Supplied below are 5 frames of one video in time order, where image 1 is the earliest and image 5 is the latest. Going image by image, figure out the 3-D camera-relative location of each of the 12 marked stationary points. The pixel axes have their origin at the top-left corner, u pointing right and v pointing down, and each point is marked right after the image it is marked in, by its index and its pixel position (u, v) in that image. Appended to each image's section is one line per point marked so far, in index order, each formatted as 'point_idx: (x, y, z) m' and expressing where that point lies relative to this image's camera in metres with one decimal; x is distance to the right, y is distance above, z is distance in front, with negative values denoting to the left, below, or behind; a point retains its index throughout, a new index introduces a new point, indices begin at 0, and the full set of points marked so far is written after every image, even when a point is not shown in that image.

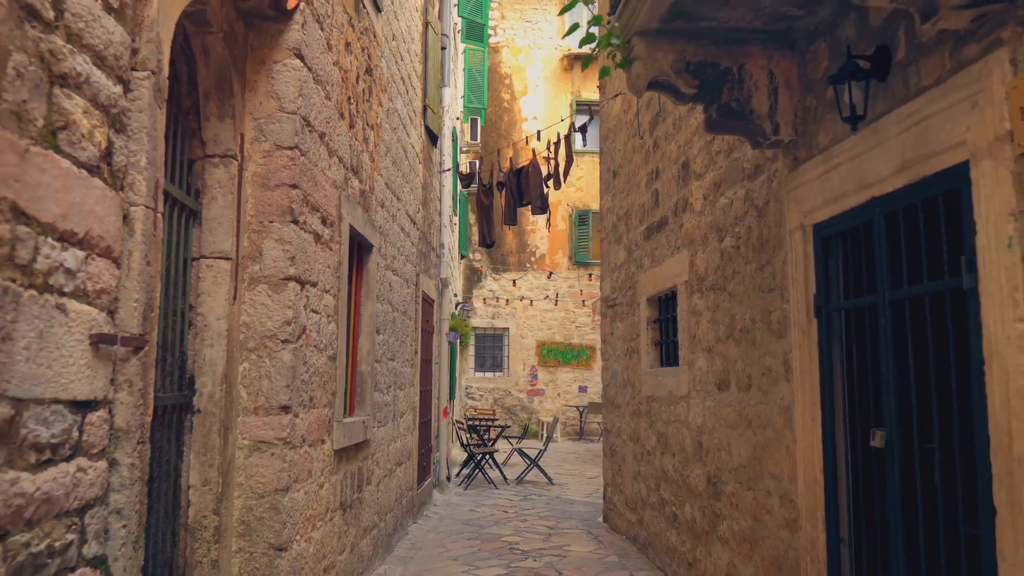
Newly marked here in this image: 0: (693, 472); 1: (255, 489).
0: (+0.9, -0.9, +4.7) m
1: (-0.9, -0.7, +3.4) m
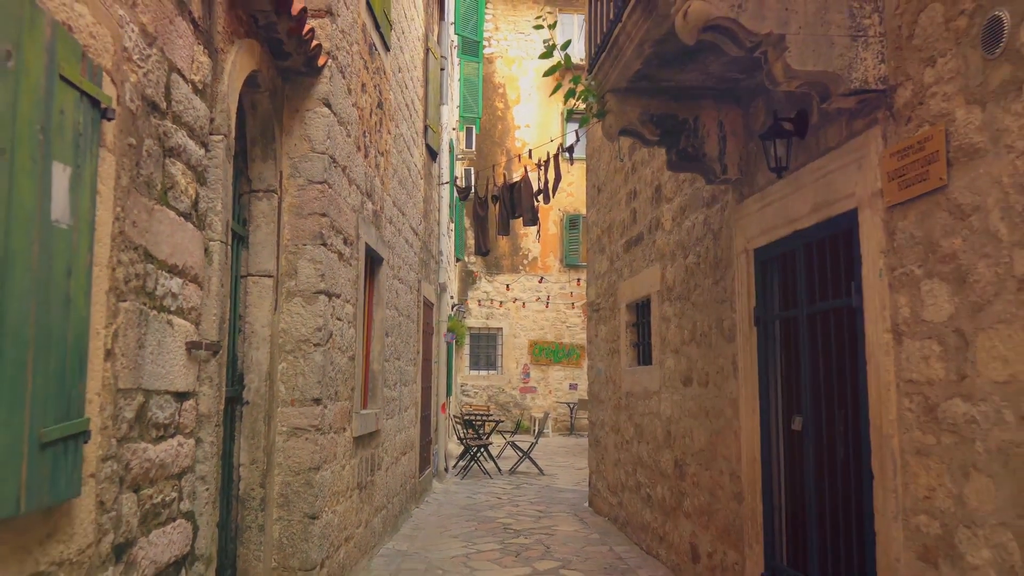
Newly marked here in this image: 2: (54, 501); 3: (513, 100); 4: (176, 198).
0: (+0.9, -1.0, +5.4) m
1: (-1.0, -0.8, +4.1) m
2: (-0.9, -0.4, +1.9) m
3: (0.0, +3.6, +17.9) m
4: (-1.0, +0.3, +2.8) m
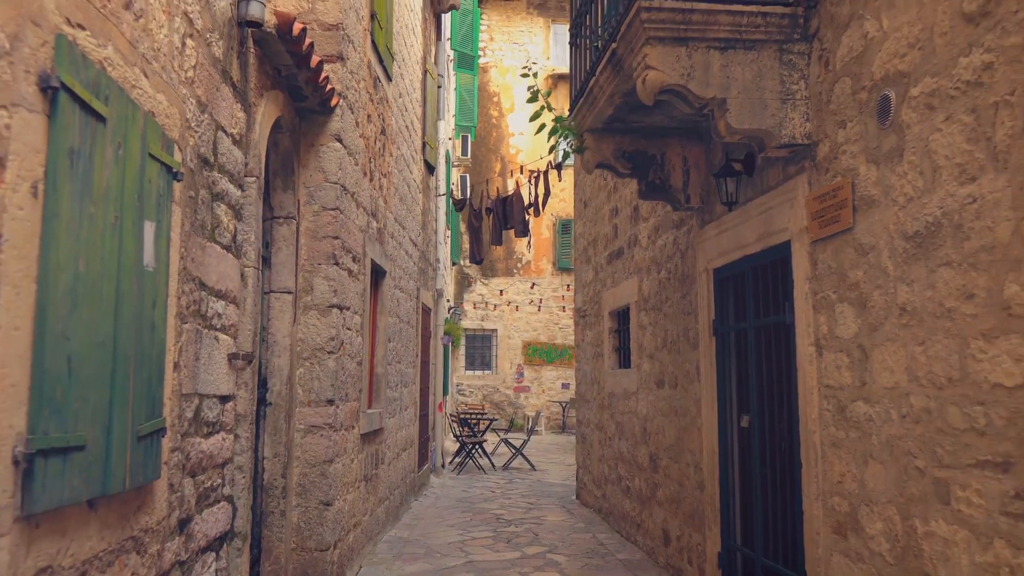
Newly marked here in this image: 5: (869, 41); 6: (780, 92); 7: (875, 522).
0: (+0.8, -1.0, +5.9) m
1: (-1.0, -0.9, +4.6) m
2: (-1.0, -0.5, +2.4) m
3: (-0.1, +3.6, +18.5) m
4: (-1.0, +0.2, +3.3) m
5: (+1.1, +0.8, +2.9) m
6: (+1.0, +0.7, +3.4) m
7: (+1.1, -0.7, +2.9) m
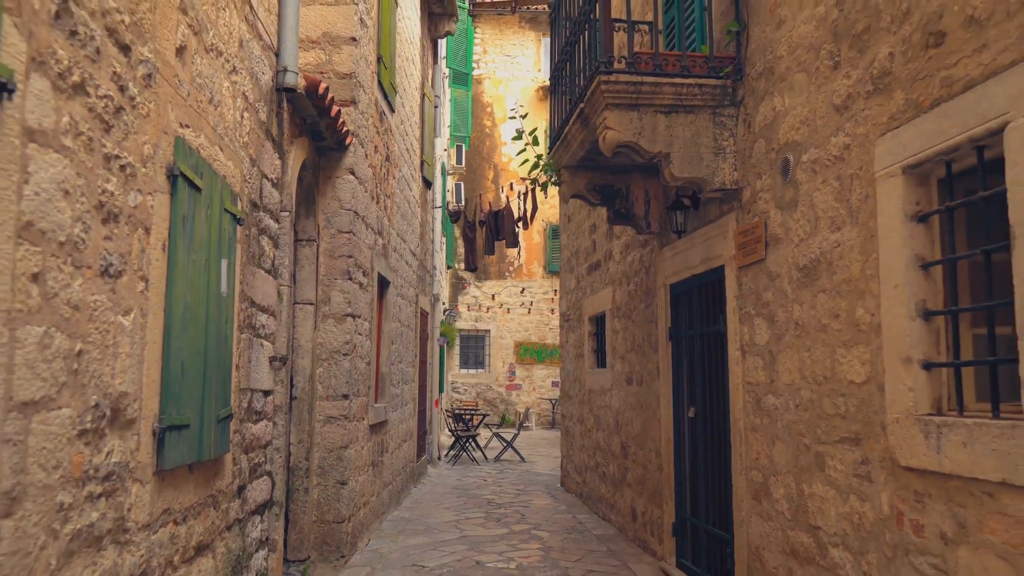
0: (+0.7, -1.1, +6.8) m
1: (-1.1, -0.9, +5.5) m
2: (-1.0, -0.6, +3.2) m
3: (-0.3, +3.5, +19.3) m
4: (-1.1, +0.1, +4.1) m
5: (+1.1, +0.7, +3.8) m
6: (+0.9, +0.6, +4.2) m
7: (+1.1, -0.8, +3.7) m
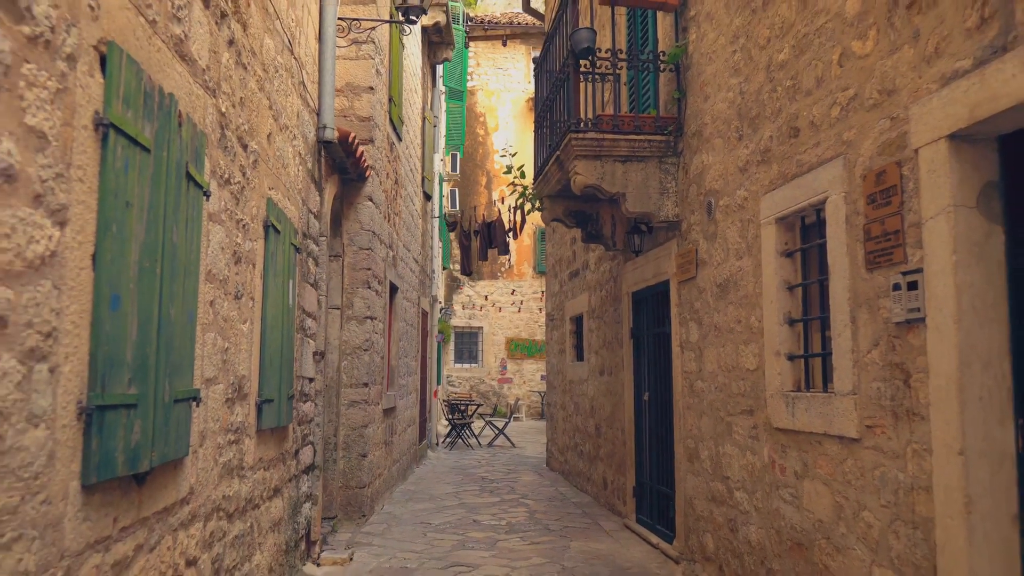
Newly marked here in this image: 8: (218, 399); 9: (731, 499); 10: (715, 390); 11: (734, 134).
0: (+0.7, -1.2, +7.9) m
1: (-1.2, -1.0, +6.6) m
2: (-1.1, -0.6, +4.4) m
3: (-0.4, +3.6, +20.4) m
4: (-1.2, +0.1, +5.3) m
5: (+1.0, +0.7, +5.0) m
6: (+0.9, +0.6, +5.4) m
7: (+1.0, -0.9, +4.9) m
8: (-1.0, -0.4, +3.2) m
9: (+1.1, -1.0, +4.5) m
10: (+1.0, -0.5, +4.8) m
11: (+1.1, +0.8, +4.5) m
